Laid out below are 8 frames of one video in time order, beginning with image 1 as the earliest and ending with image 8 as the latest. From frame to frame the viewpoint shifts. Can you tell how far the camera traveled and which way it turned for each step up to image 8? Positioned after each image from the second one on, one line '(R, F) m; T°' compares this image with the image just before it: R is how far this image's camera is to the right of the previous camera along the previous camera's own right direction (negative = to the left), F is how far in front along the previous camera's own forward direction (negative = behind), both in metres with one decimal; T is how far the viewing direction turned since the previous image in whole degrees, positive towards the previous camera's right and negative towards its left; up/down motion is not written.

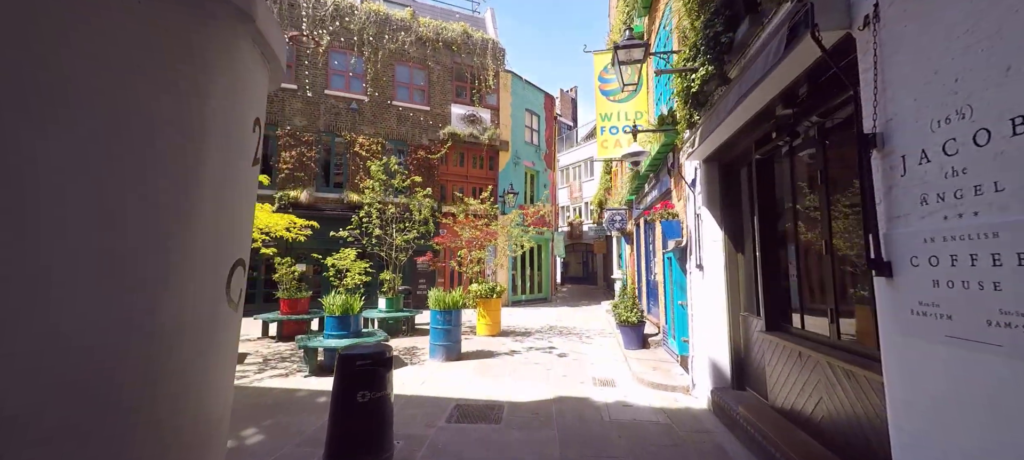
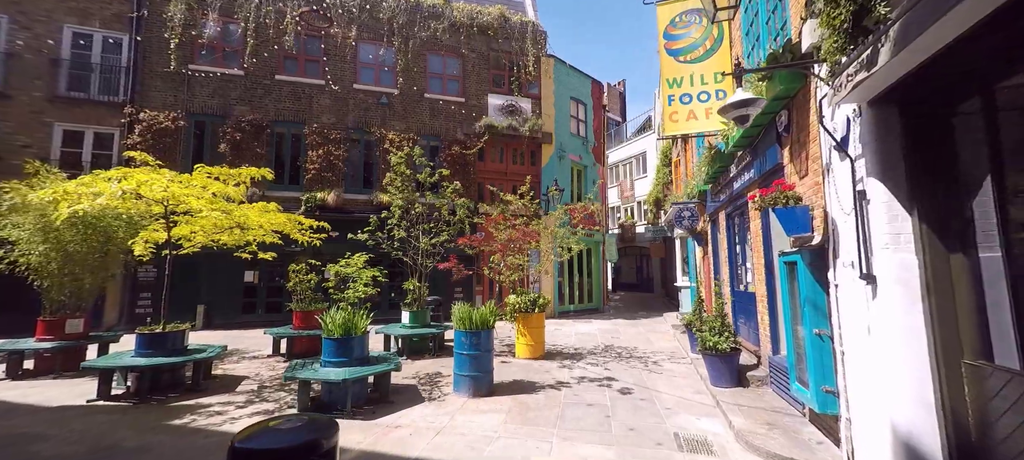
(0.0, +1.7) m; -6°
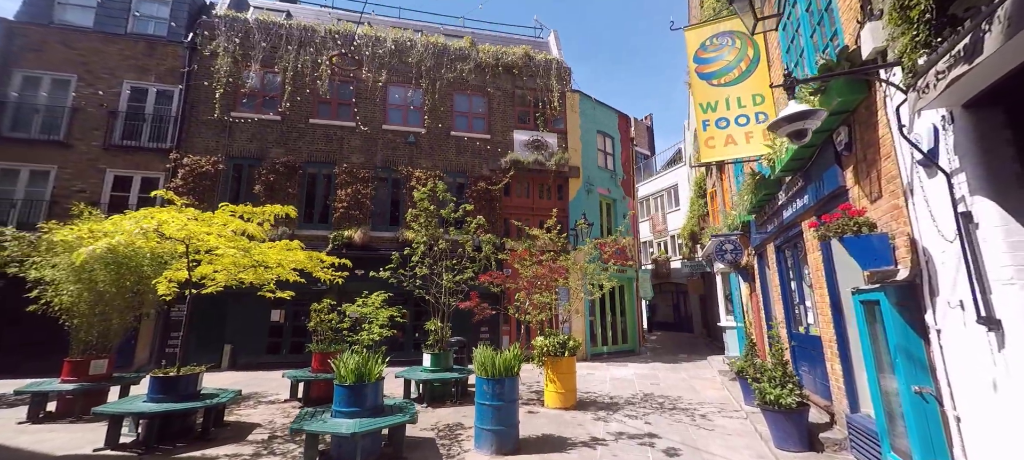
(0.0, +0.4) m; -4°
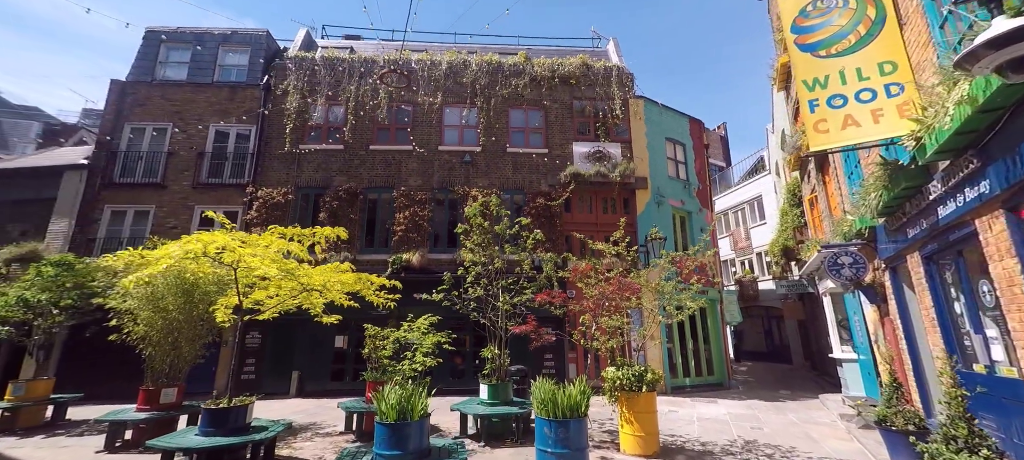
(0.0, +0.9) m; -8°
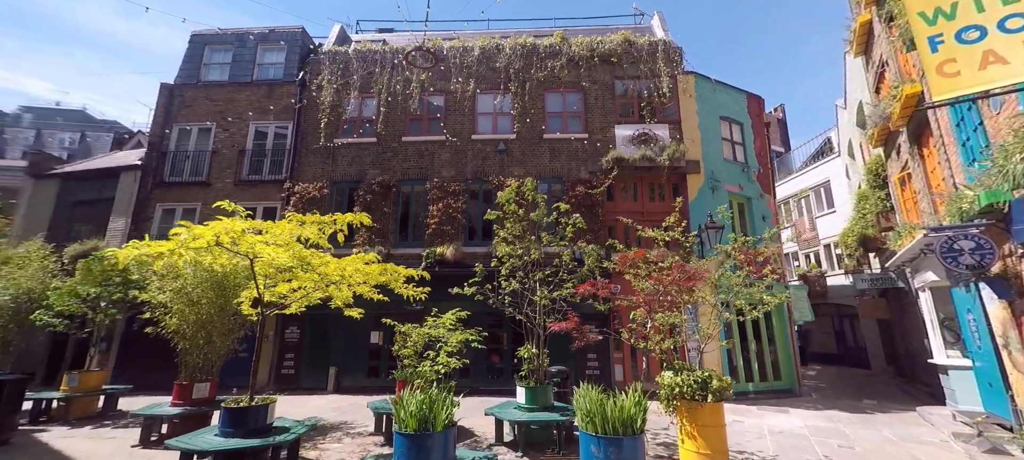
(0.0, +0.8) m; -5°
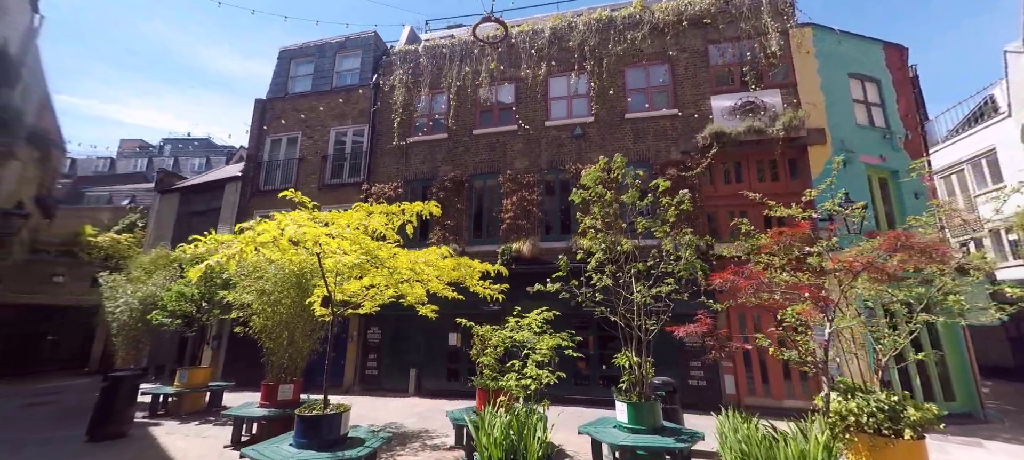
(-0.2, +1.0) m; -9°
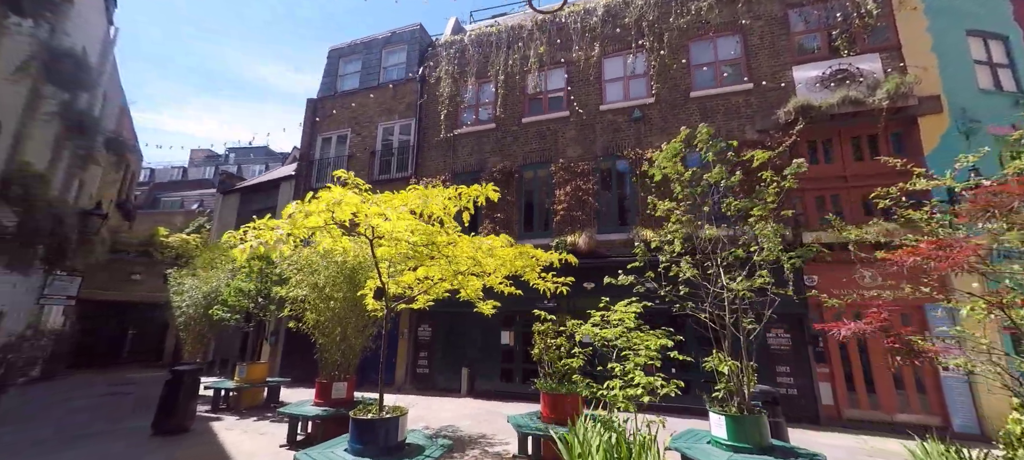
(-0.3, +0.6) m; -5°
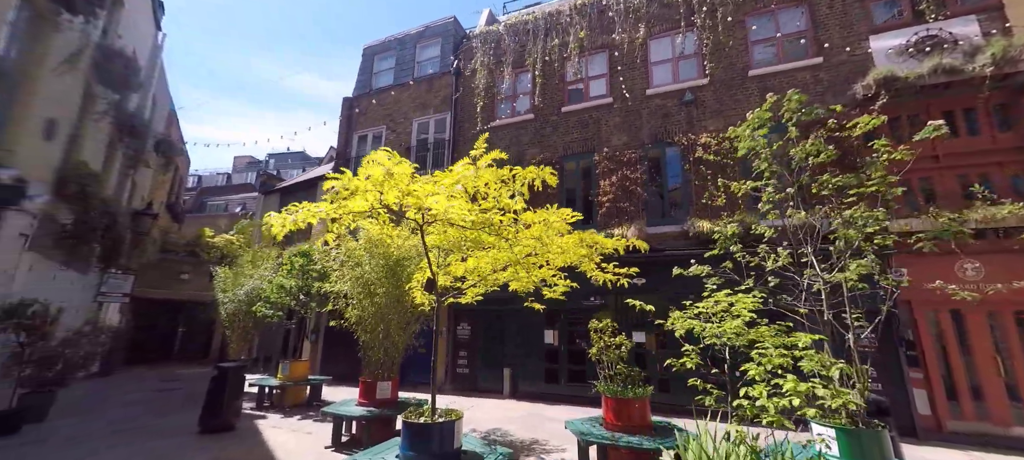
(-0.3, +0.5) m; -4°
